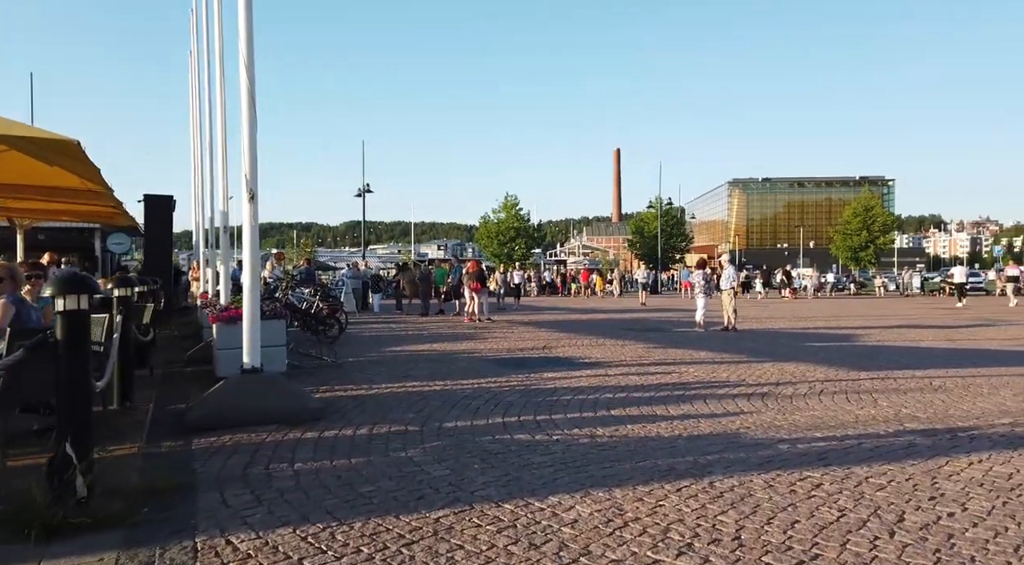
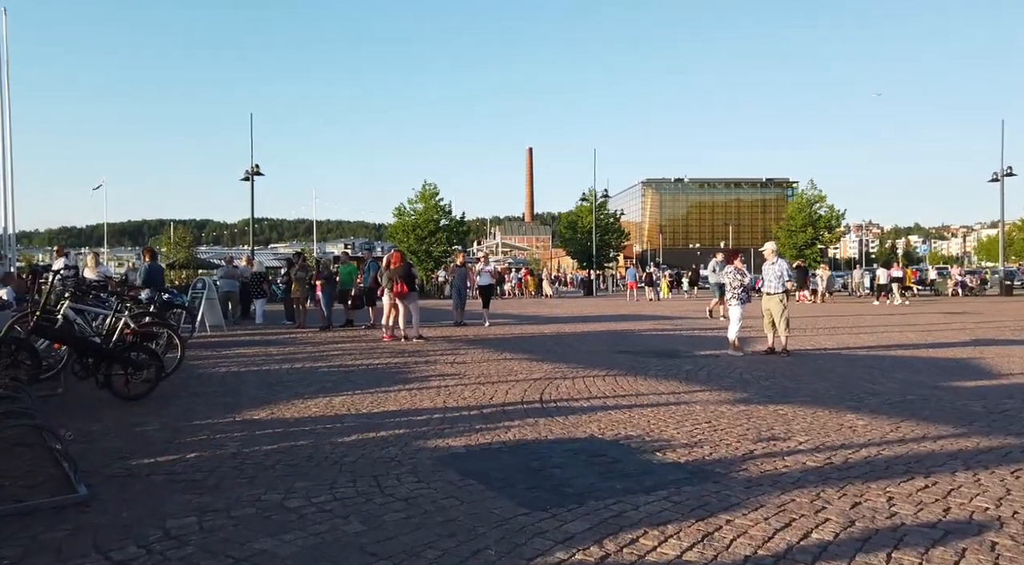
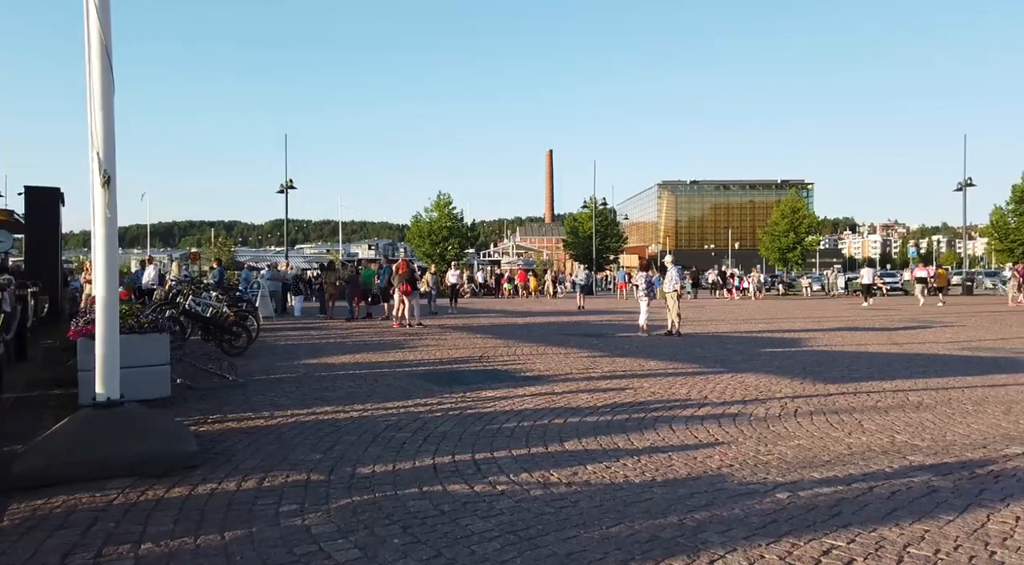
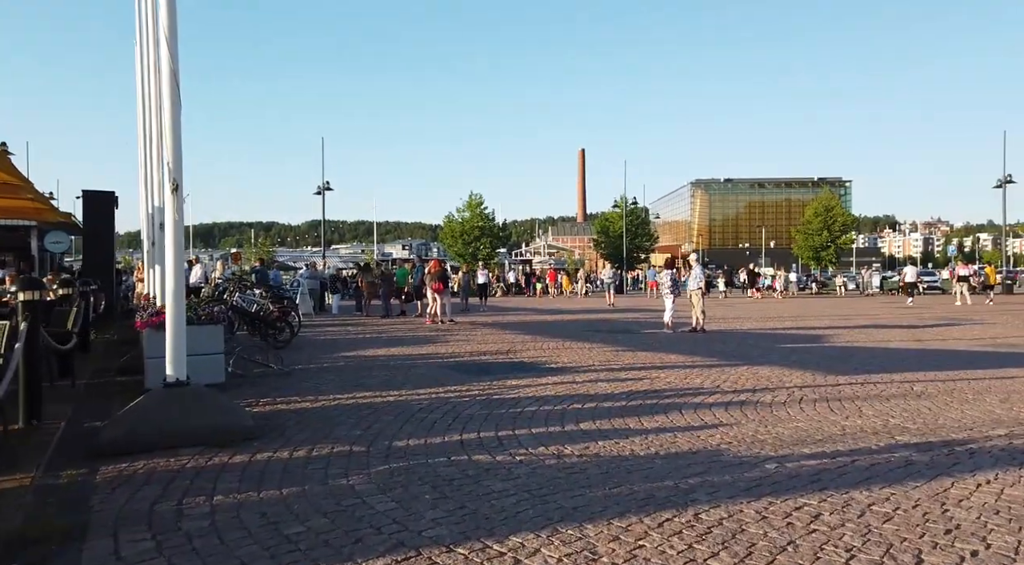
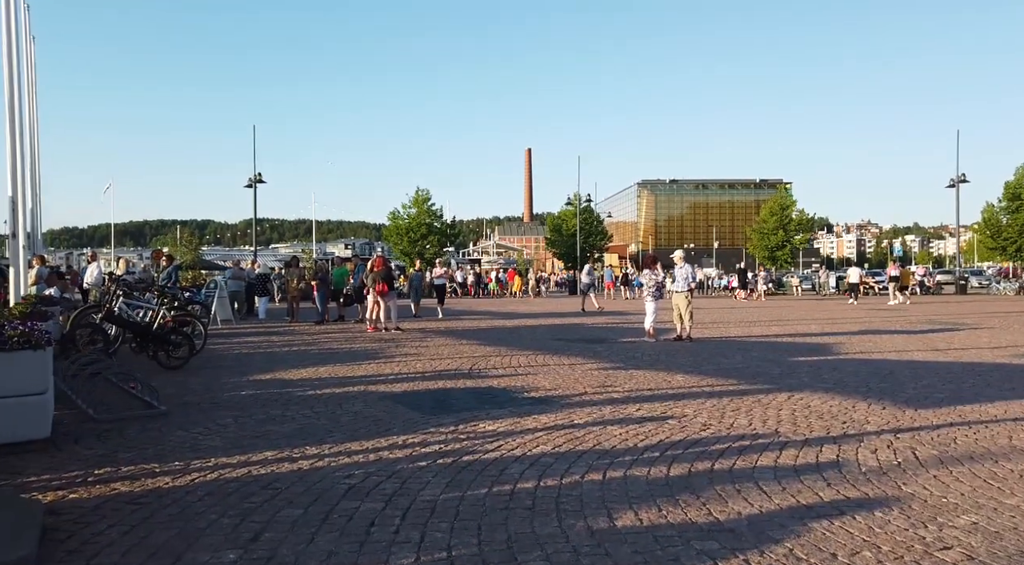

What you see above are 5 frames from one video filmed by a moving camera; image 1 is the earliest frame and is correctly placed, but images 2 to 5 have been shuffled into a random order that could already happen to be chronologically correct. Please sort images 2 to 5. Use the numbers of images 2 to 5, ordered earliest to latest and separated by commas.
4, 3, 5, 2
